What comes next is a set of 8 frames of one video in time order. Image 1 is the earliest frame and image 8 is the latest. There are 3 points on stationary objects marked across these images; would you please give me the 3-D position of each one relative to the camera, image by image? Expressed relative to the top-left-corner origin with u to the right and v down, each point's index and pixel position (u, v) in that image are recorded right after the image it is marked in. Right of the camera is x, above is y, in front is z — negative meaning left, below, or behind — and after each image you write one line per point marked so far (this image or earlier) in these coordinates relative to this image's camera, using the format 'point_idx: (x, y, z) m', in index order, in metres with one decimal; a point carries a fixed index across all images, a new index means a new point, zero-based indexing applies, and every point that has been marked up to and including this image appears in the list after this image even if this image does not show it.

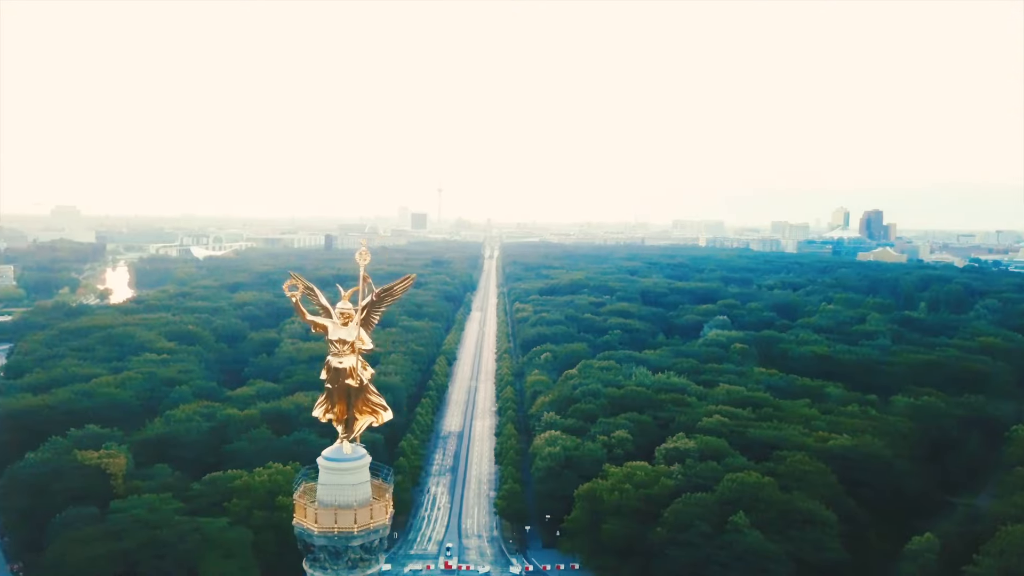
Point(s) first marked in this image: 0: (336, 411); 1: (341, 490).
0: (-2.8, -1.9, +12.9) m
1: (-2.7, -3.1, +12.8) m
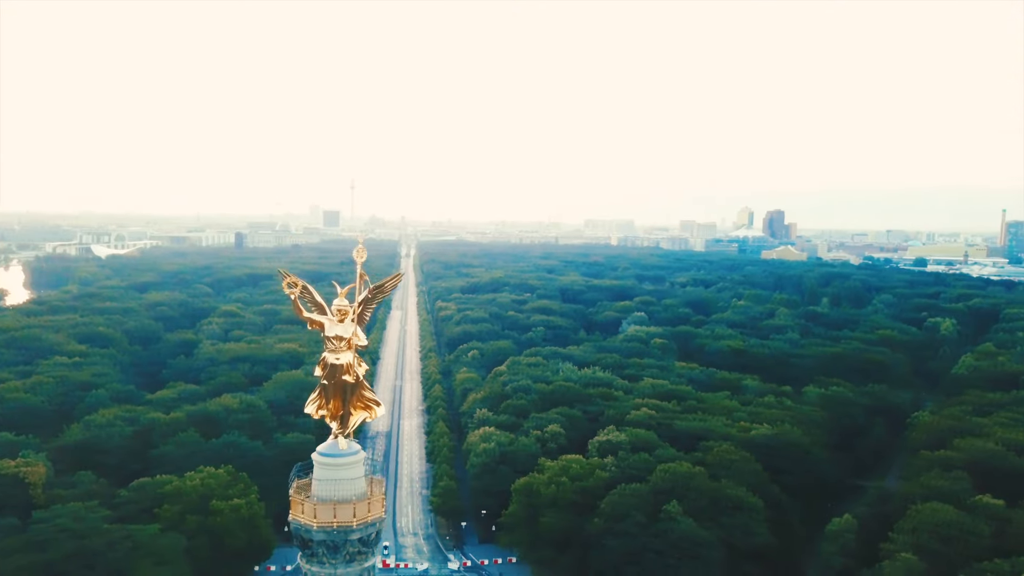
0: (-2.9, -1.9, +13.0) m
1: (-2.7, -3.1, +13.0) m
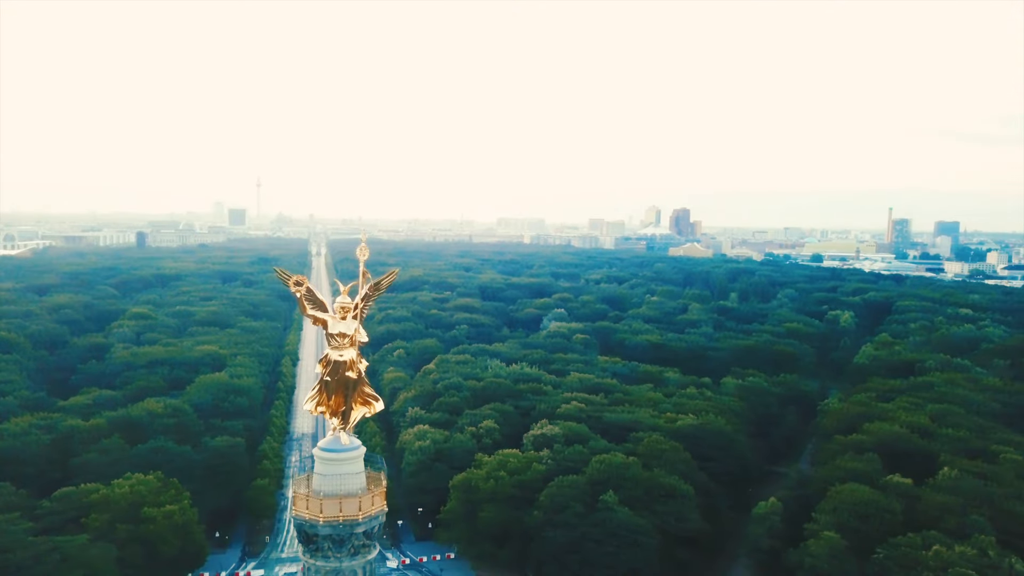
0: (-2.9, -1.9, +13.2) m
1: (-2.7, -3.1, +13.2) m
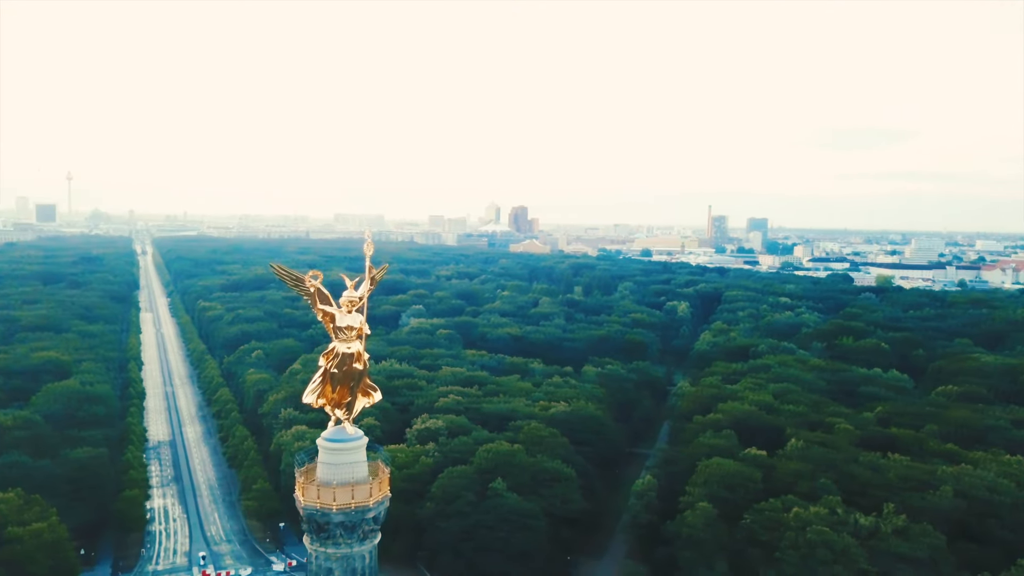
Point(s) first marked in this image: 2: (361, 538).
0: (-2.8, -1.8, +13.6) m
1: (-2.7, -3.0, +13.6) m
2: (-2.5, -4.1, +13.6) m
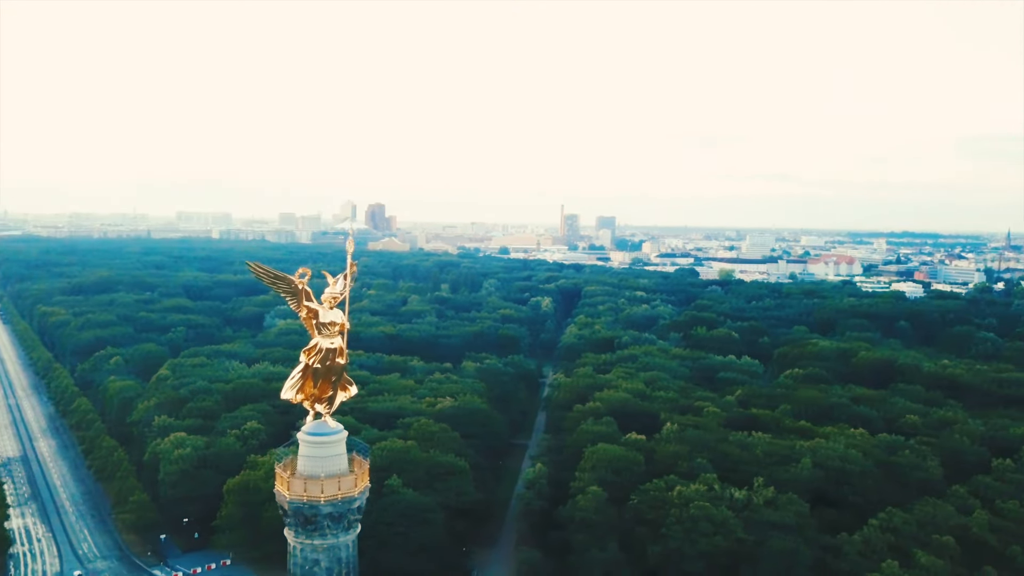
0: (-3.2, -1.7, +13.9) m
1: (-3.0, -2.9, +13.9) m
2: (-2.8, -4.1, +14.0) m
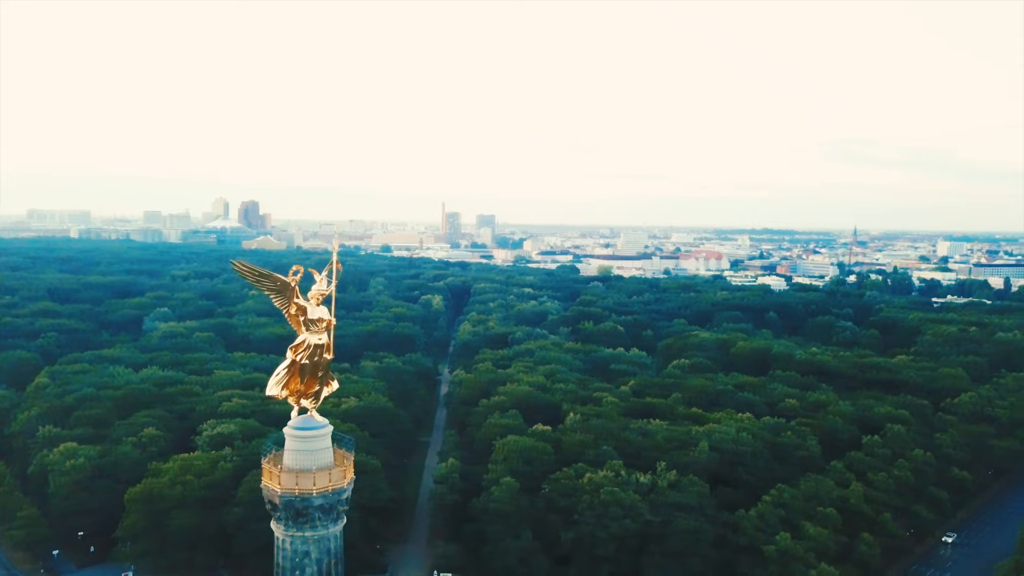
0: (-3.5, -1.7, +14.2) m
1: (-3.3, -2.9, +14.2) m
2: (-3.1, -4.0, +14.3) m
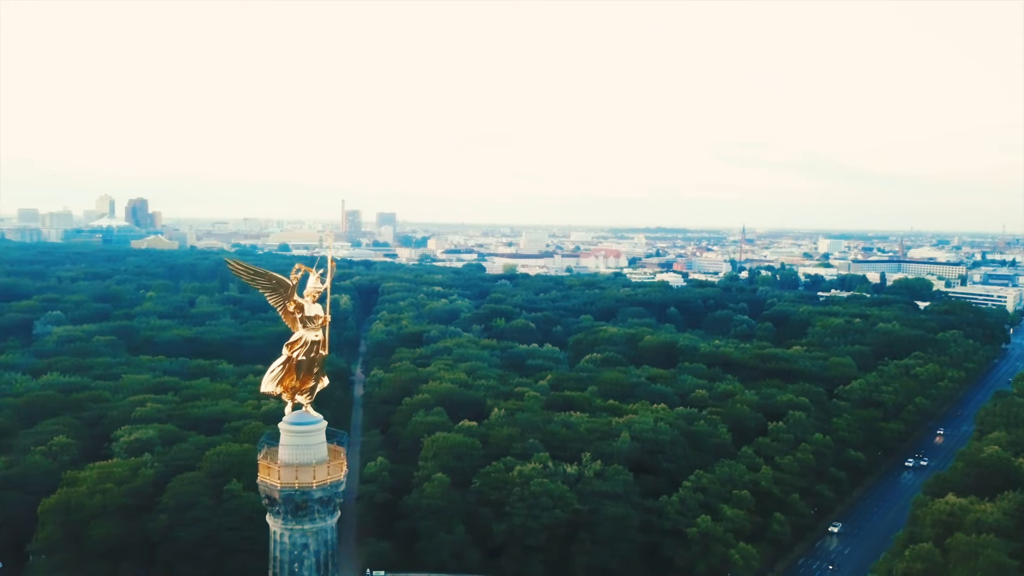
0: (-3.6, -1.6, +14.4) m
1: (-3.5, -2.8, +14.5) m
2: (-3.2, -4.0, +14.7) m
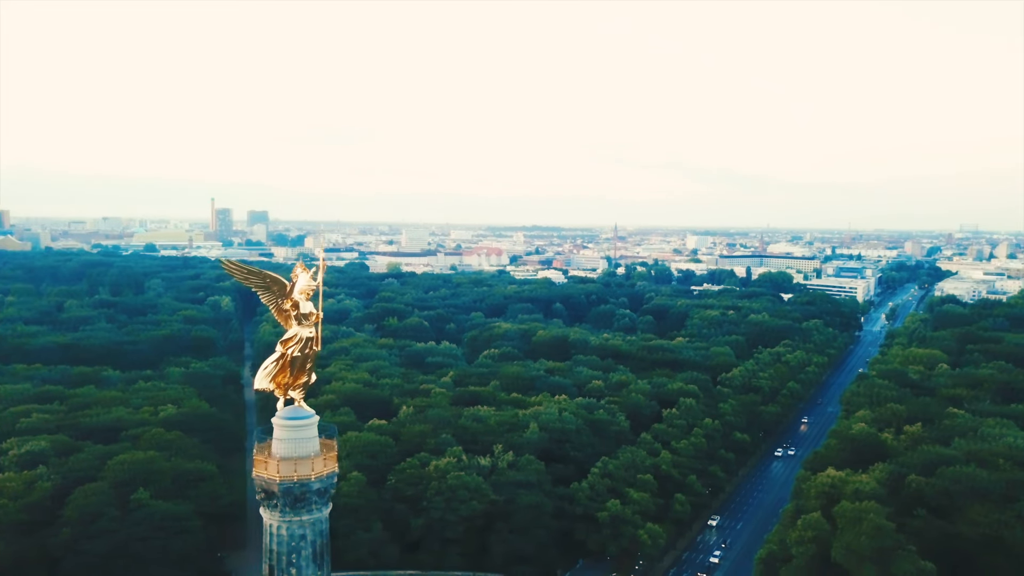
0: (-3.8, -1.6, +14.8) m
1: (-3.7, -2.8, +15.0) m
2: (-3.4, -3.9, +15.1) m
